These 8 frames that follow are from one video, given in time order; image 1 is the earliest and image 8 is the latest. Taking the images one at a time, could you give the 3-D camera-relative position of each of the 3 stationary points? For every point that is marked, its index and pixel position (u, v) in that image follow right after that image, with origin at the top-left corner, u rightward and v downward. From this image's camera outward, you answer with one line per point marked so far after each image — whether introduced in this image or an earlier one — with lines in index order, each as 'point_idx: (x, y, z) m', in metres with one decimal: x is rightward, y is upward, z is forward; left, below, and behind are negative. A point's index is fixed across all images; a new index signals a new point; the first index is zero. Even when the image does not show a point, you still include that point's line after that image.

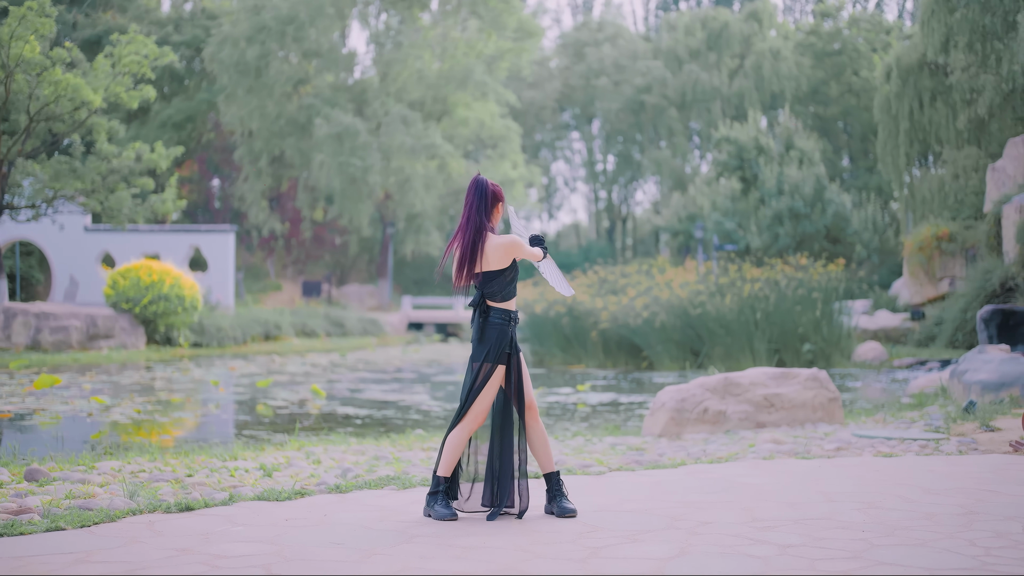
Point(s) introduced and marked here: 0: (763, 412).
0: (+1.7, -0.8, +5.6) m
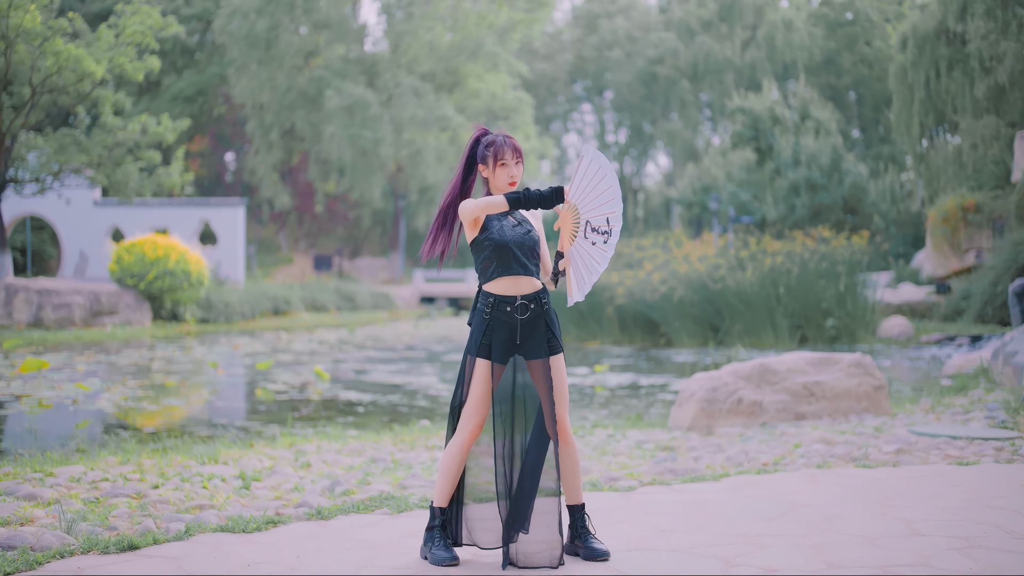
0: (+1.8, -0.7, +5.1) m
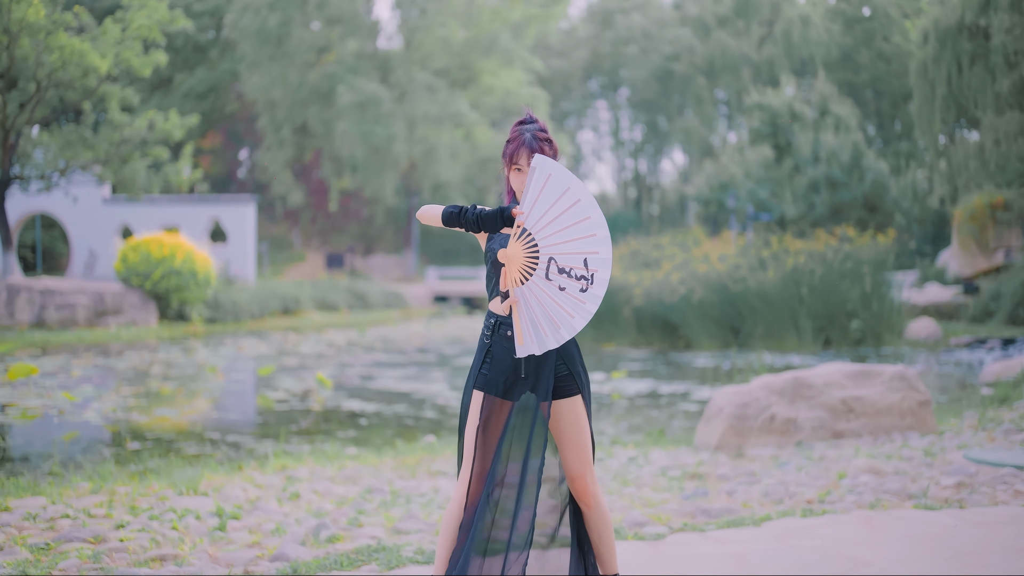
0: (+1.9, -0.7, +4.7) m
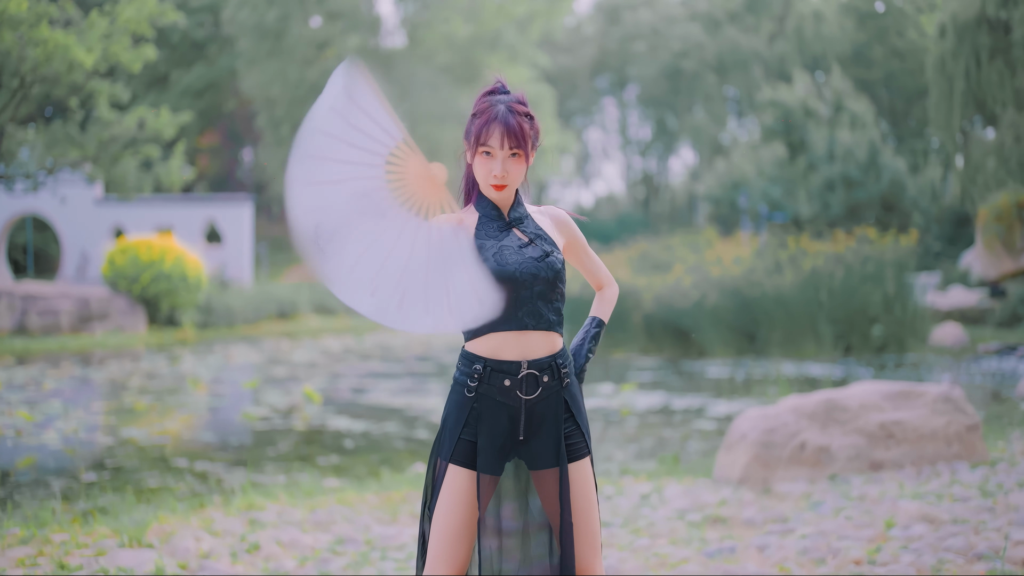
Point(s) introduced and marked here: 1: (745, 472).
0: (+1.8, -0.8, +4.1) m
1: (+1.2, -0.9, +4.1) m
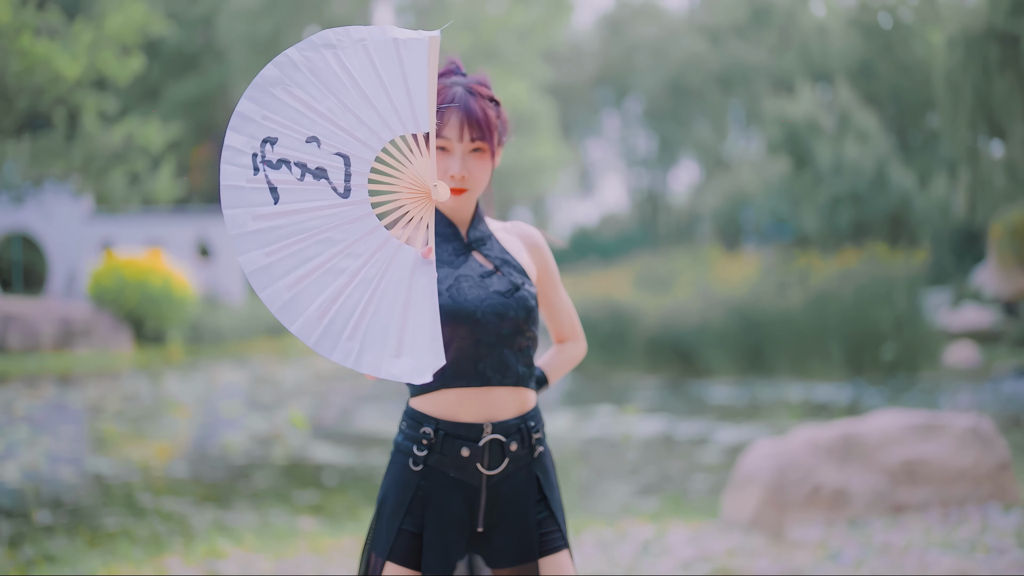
0: (+1.8, -0.9, +3.8) m
1: (+1.1, -1.0, +3.8) m
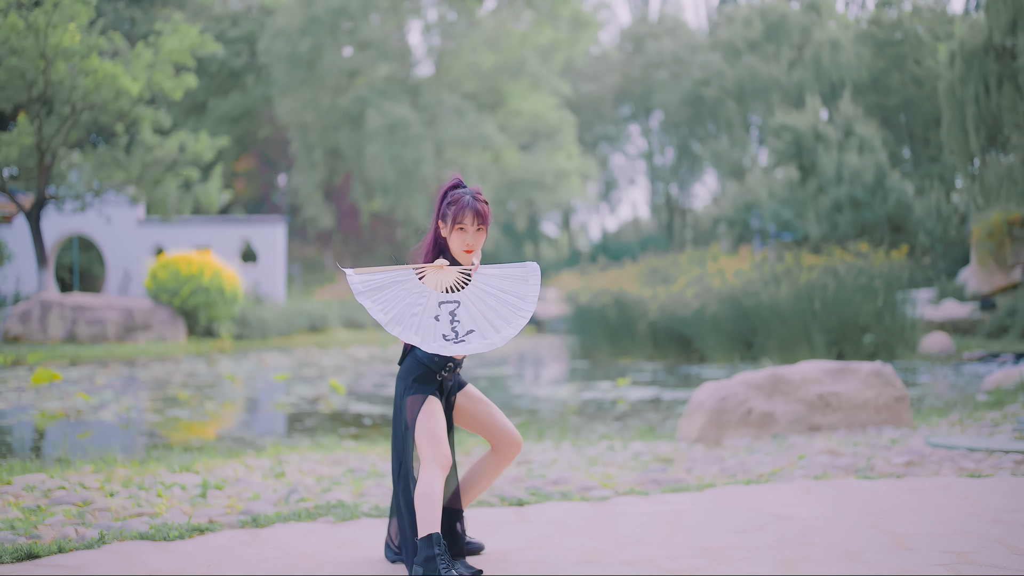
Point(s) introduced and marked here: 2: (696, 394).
0: (+1.8, -0.7, +4.8) m
1: (+1.1, -0.8, +4.7) m
2: (+1.1, -0.7, +5.0) m
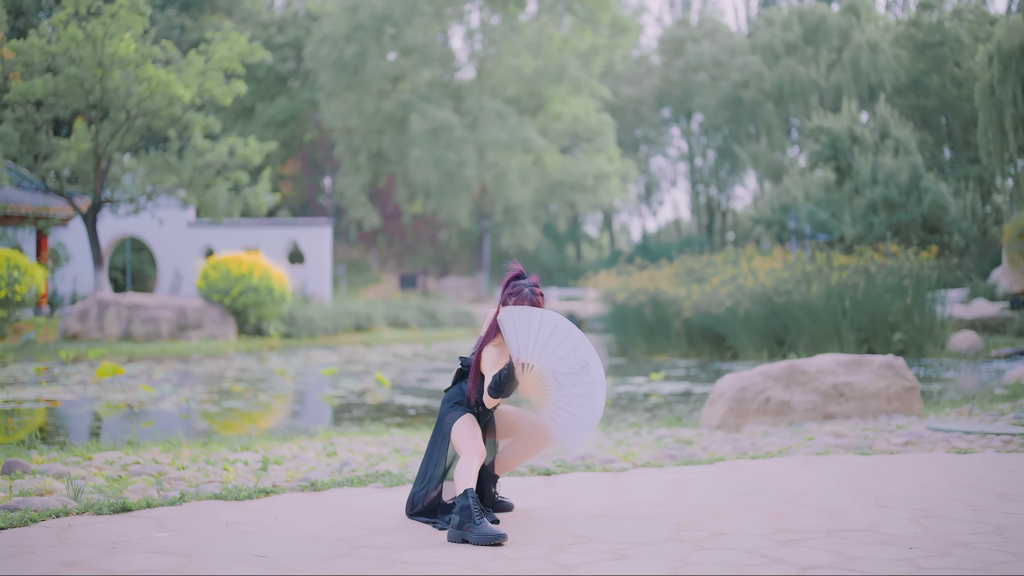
0: (+2.0, -0.7, +5.0) m
1: (+1.3, -0.8, +5.0) m
2: (+1.3, -0.6, +5.2) m
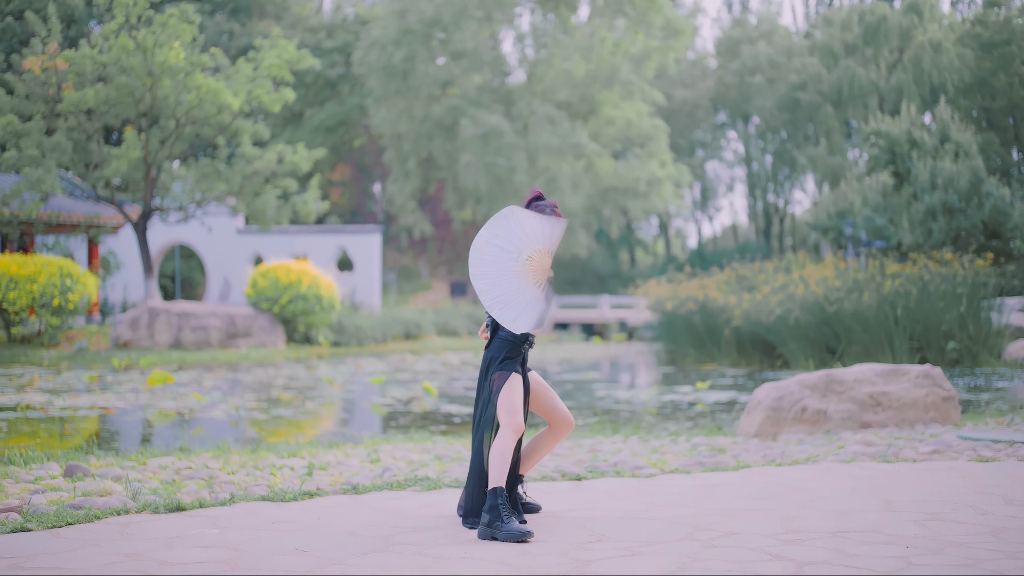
0: (+2.2, -0.8, +5.1) m
1: (+1.5, -0.9, +5.1) m
2: (+1.5, -0.7, +5.3) m
